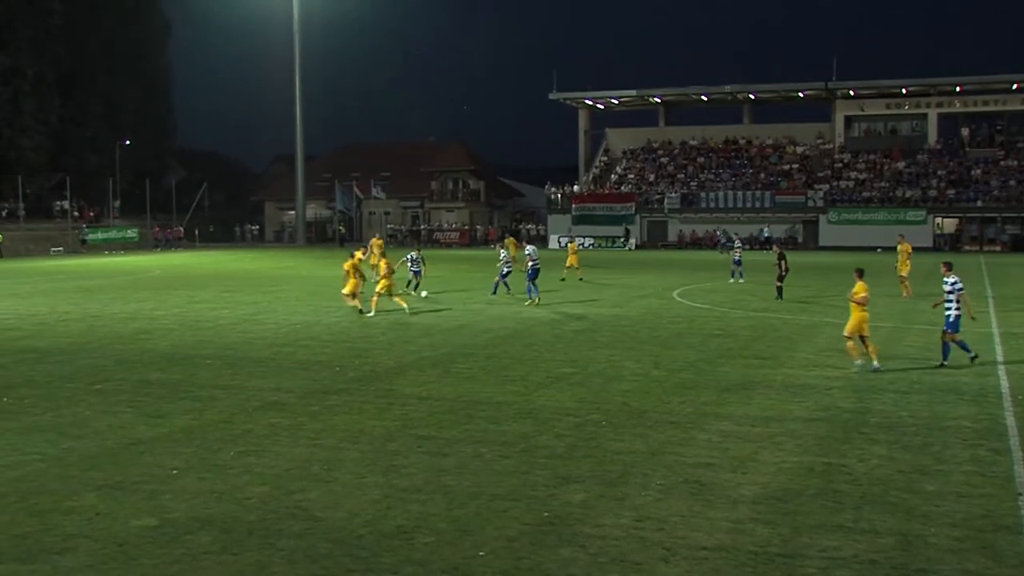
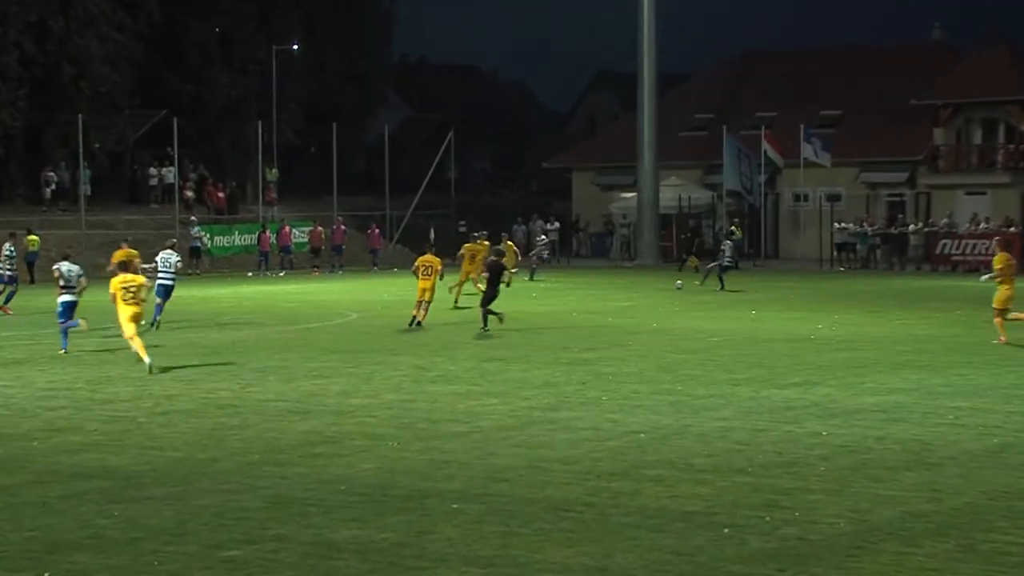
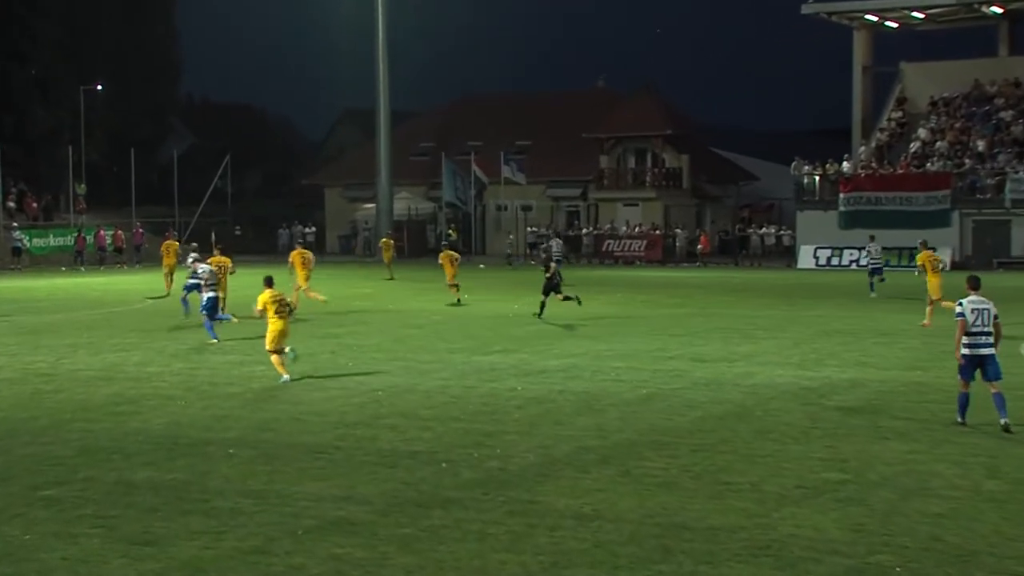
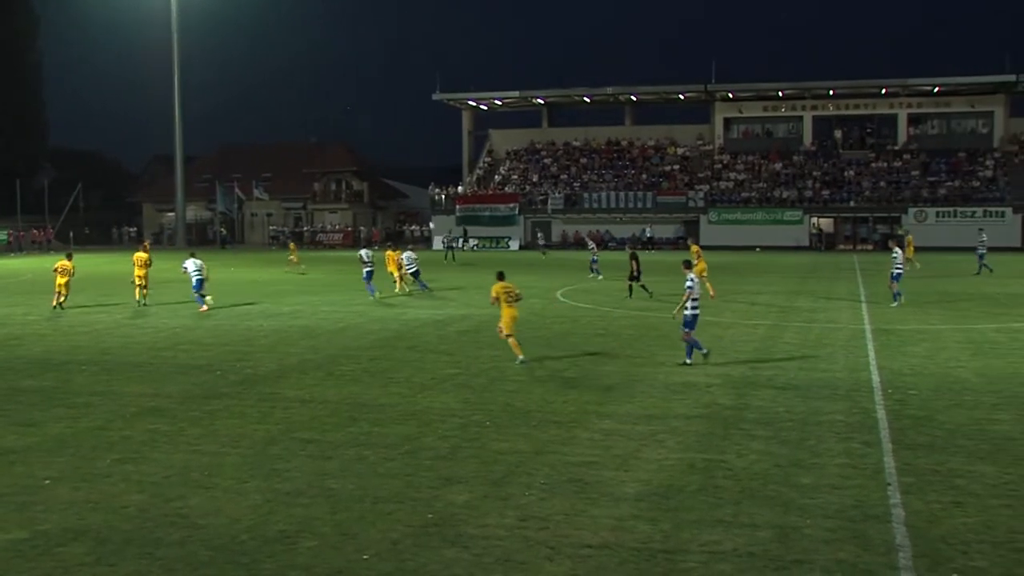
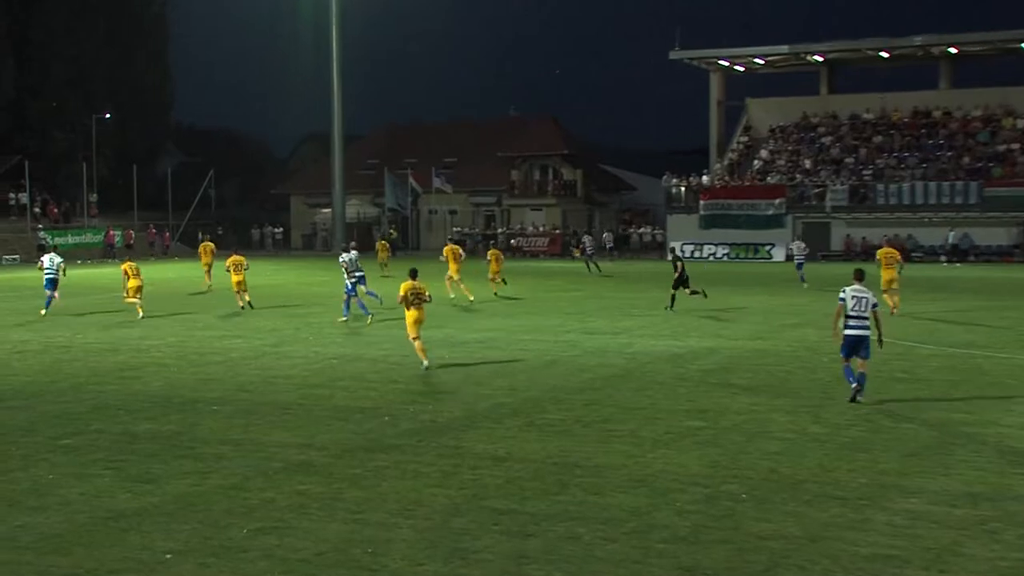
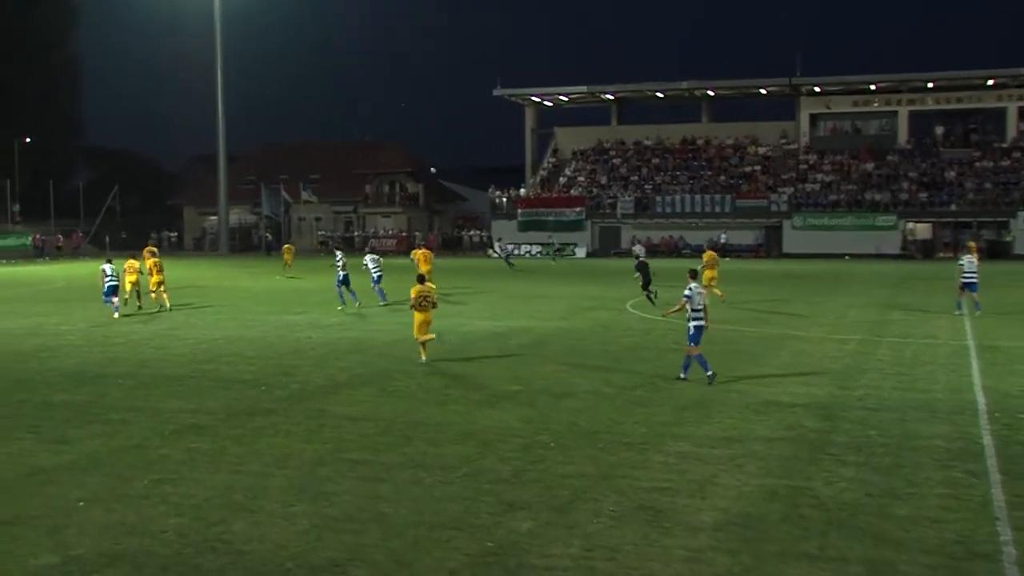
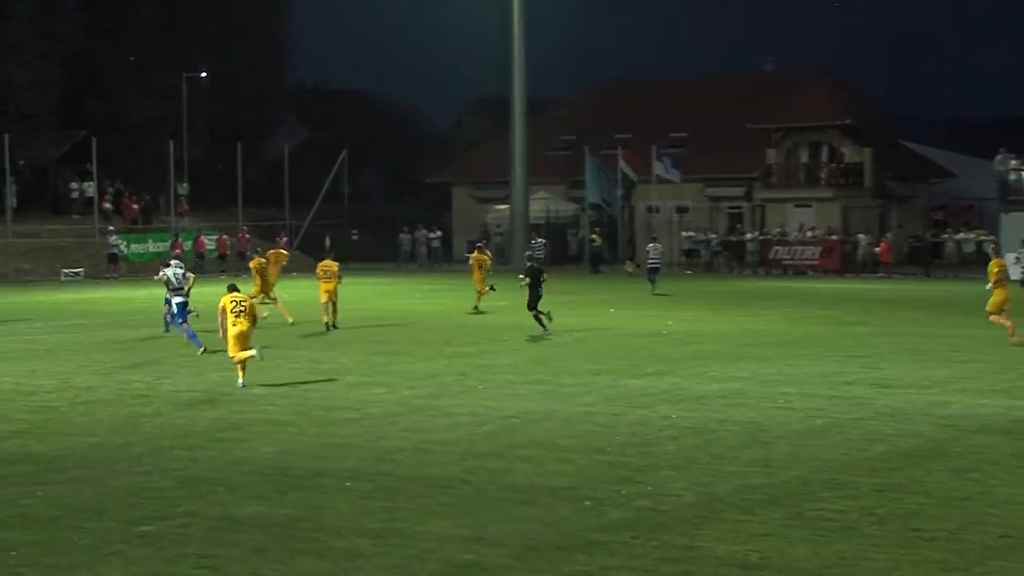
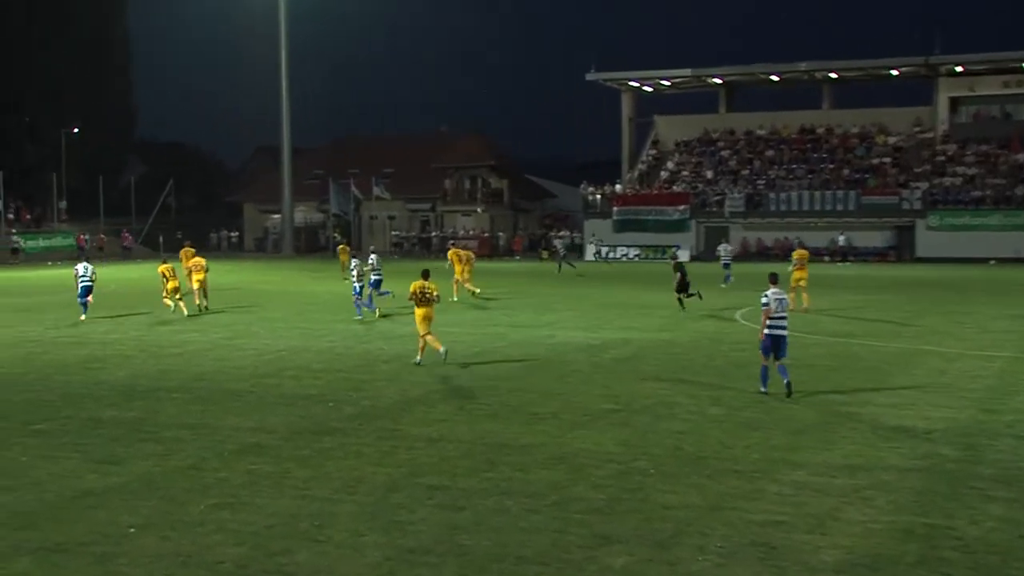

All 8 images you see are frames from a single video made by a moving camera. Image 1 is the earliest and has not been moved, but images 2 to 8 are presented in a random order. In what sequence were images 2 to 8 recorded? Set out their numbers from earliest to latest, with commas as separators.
4, 6, 8, 5, 3, 7, 2
